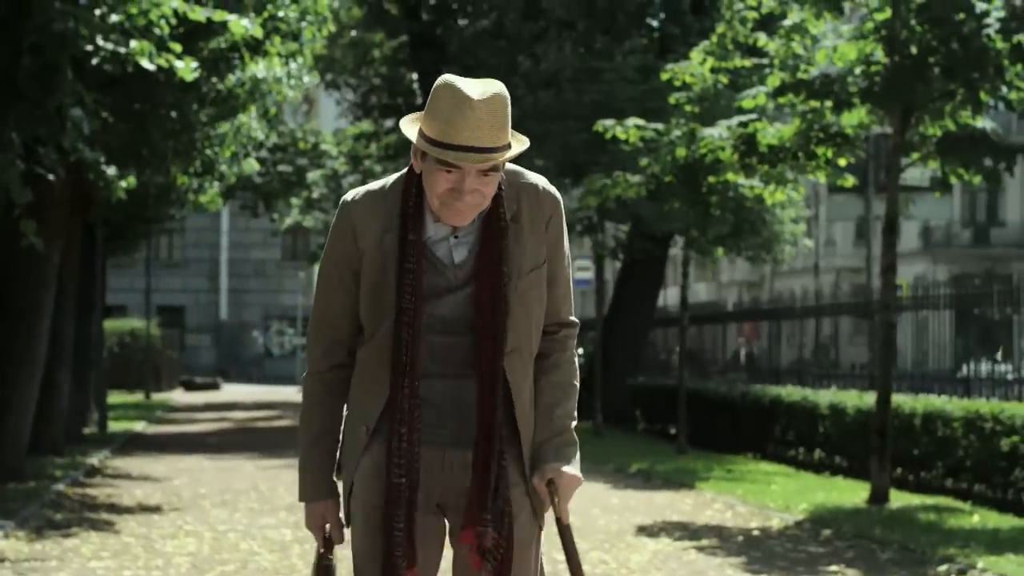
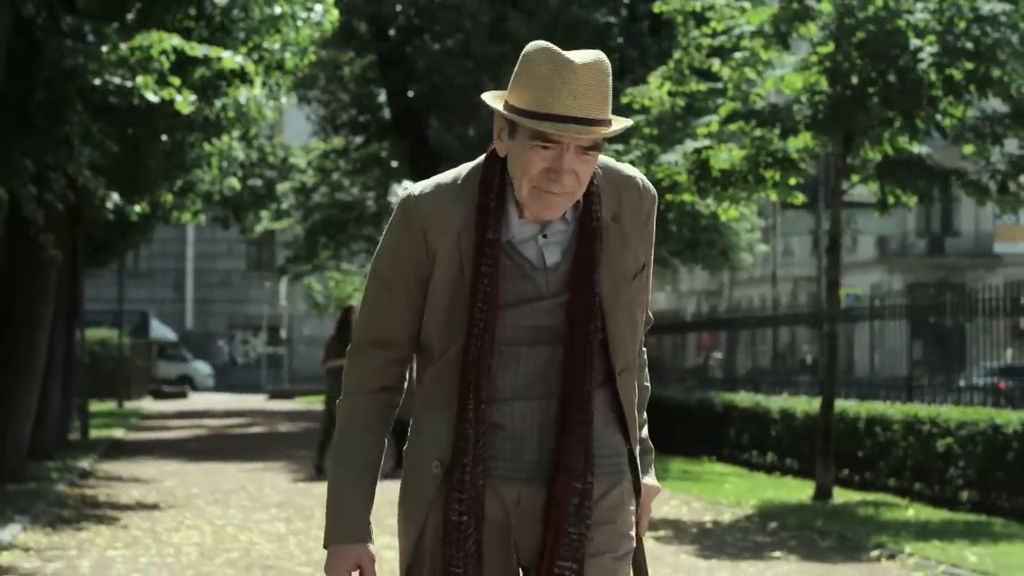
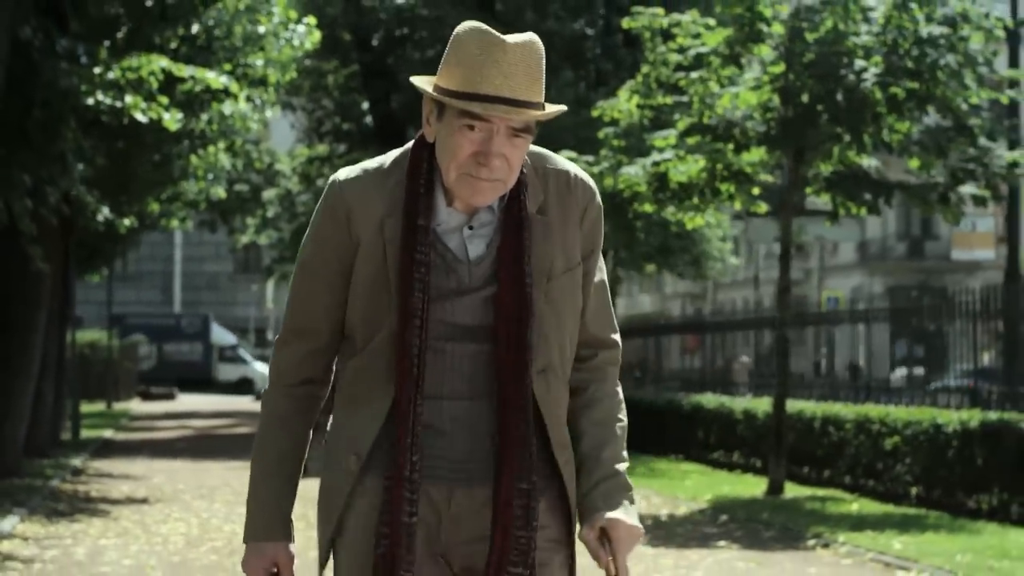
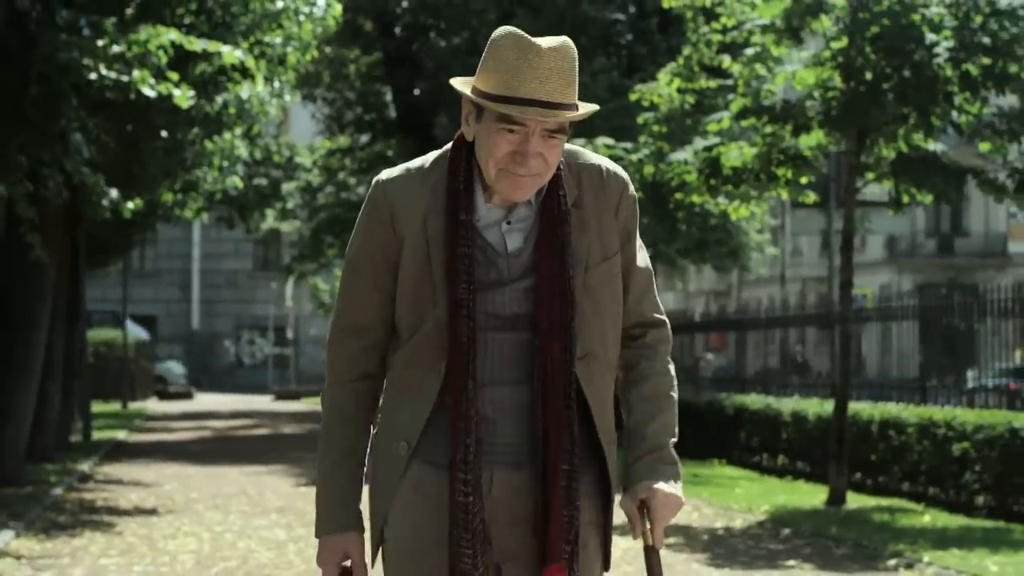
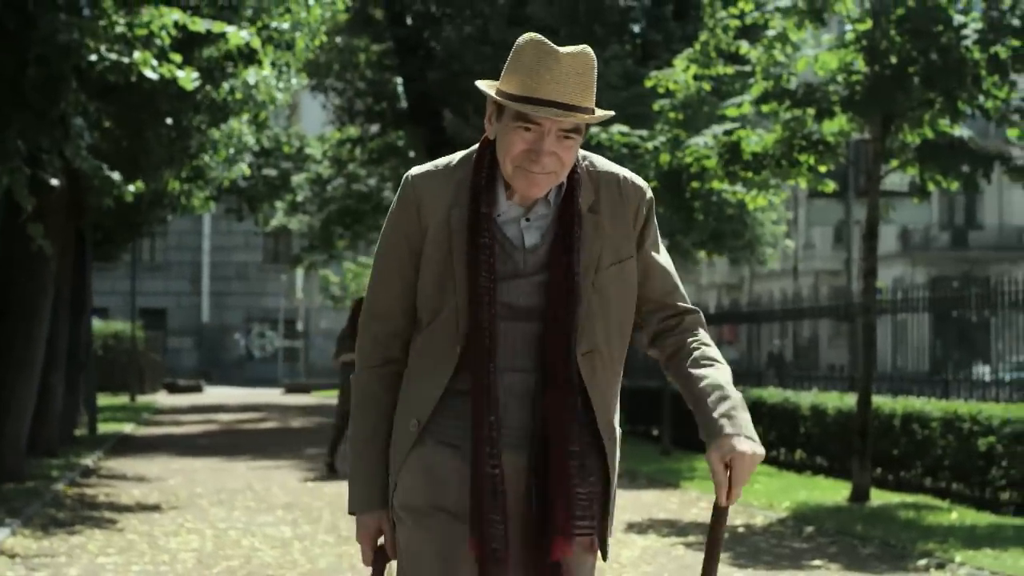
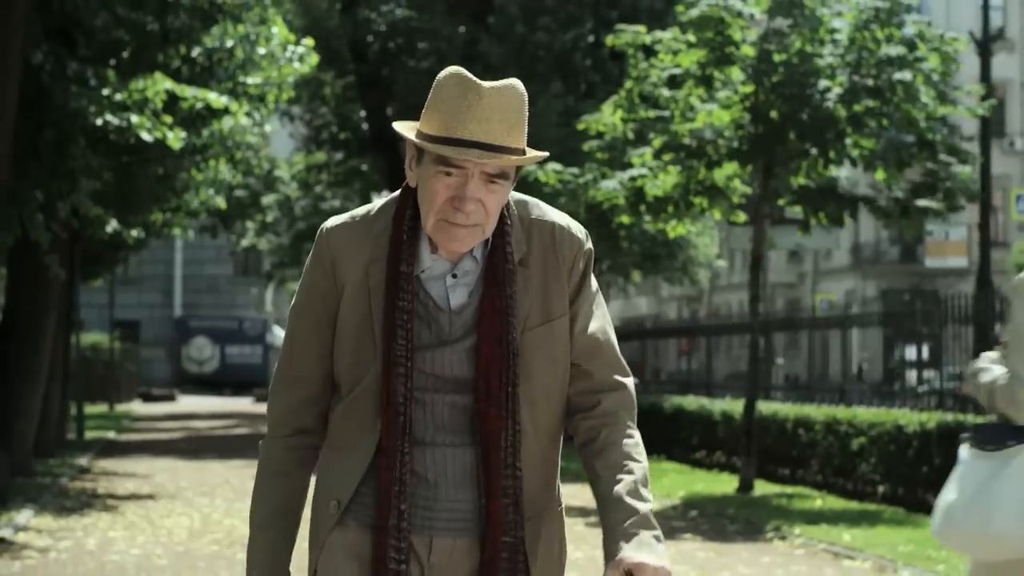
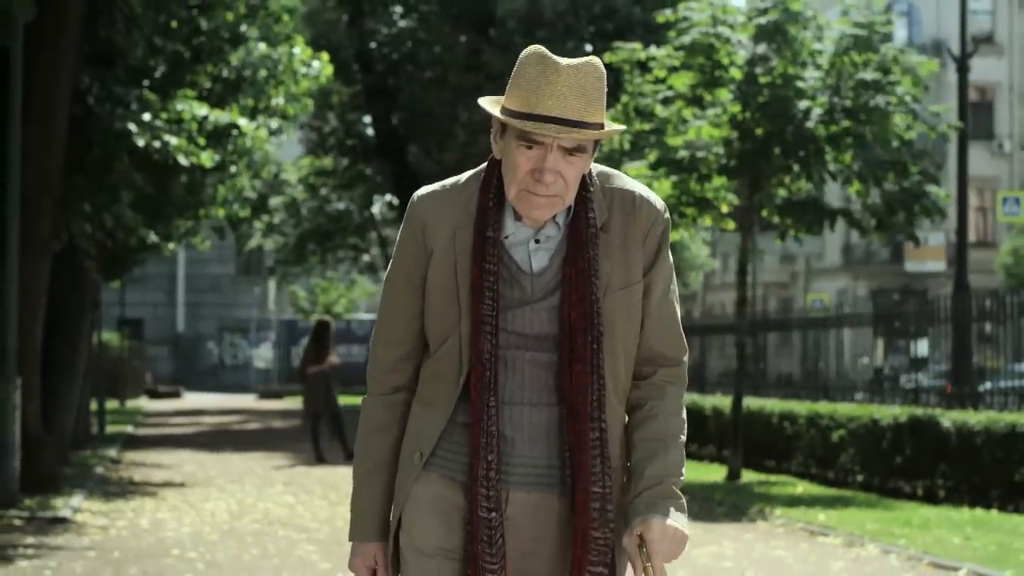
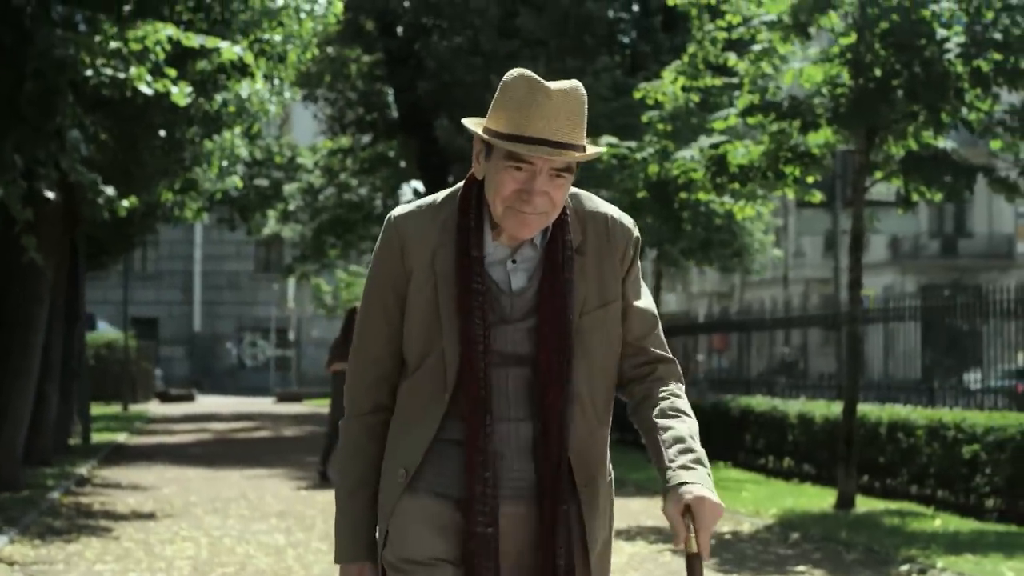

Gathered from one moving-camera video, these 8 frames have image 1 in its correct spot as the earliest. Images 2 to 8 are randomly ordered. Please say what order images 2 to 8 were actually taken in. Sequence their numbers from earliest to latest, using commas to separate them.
5, 8, 4, 2, 3, 6, 7
